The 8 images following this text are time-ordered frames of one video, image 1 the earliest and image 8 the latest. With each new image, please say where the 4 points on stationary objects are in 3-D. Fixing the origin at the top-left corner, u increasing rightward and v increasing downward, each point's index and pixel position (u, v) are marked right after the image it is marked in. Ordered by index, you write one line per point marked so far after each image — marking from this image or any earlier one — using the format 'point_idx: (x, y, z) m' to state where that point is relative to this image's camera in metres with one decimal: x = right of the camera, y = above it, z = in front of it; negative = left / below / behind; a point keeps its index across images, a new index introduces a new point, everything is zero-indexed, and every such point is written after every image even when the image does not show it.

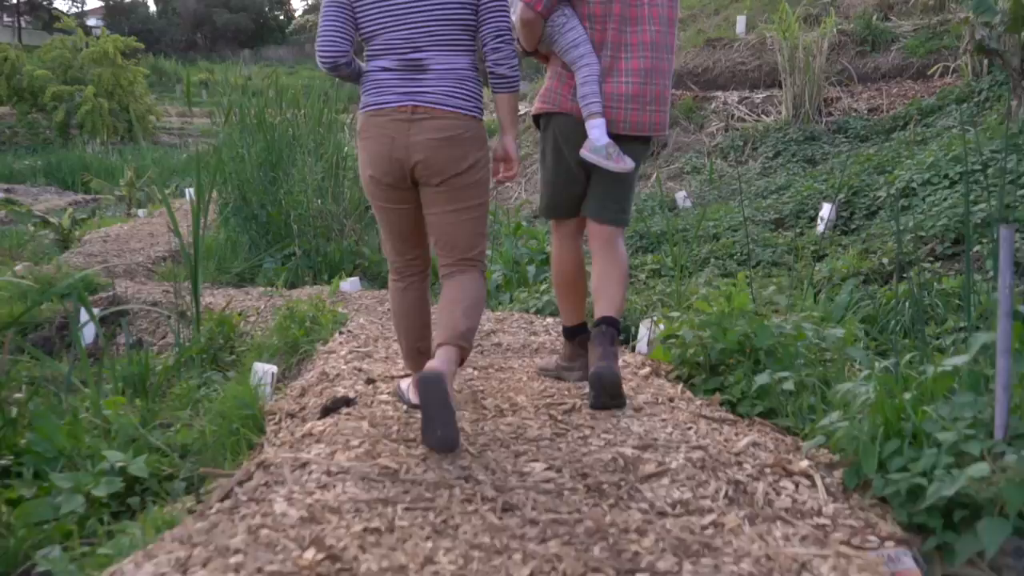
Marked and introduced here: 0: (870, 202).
0: (+2.2, +0.5, +5.9) m
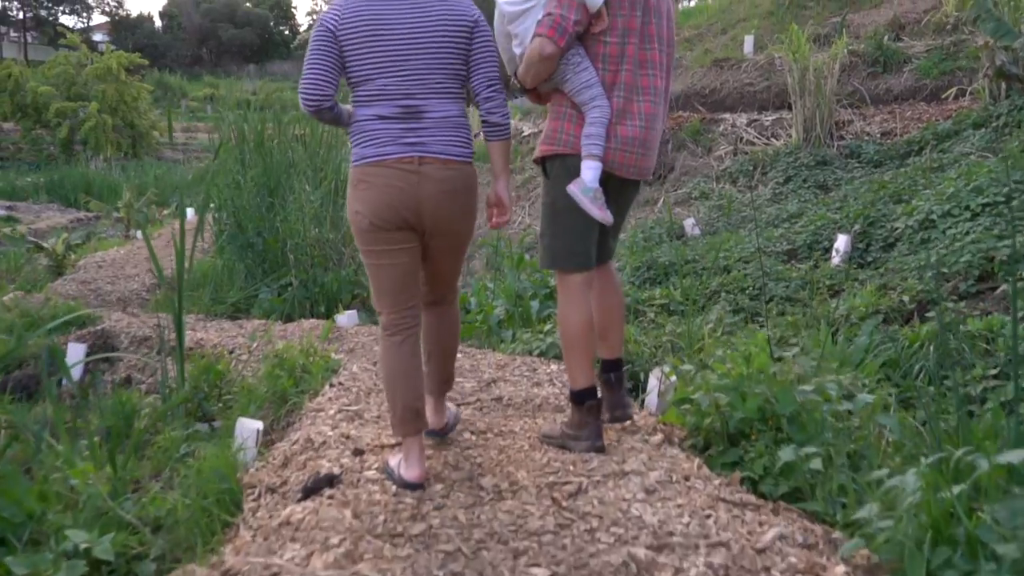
0: (+2.2, +0.3, +5.7) m
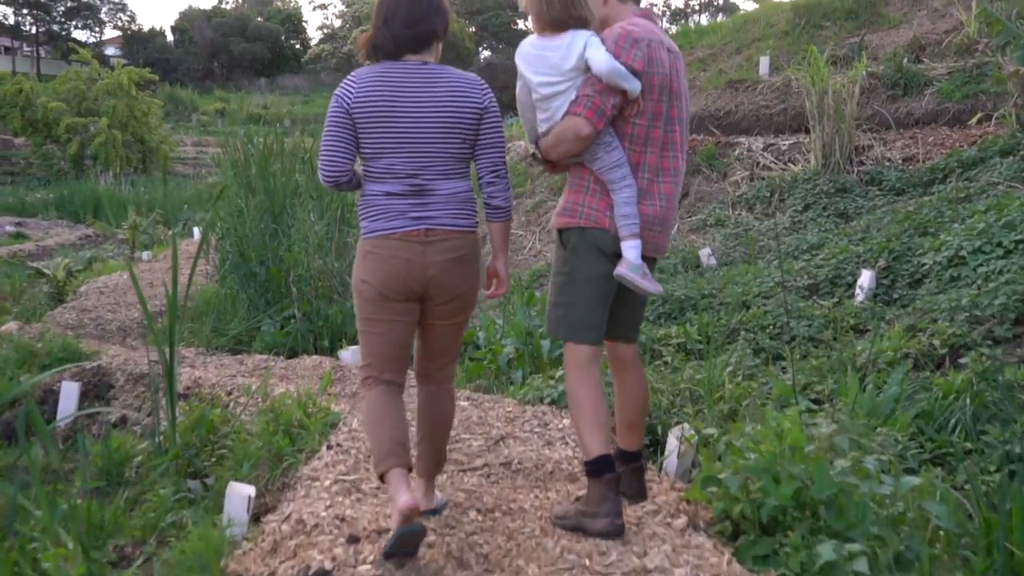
0: (+2.2, +0.1, +5.4) m
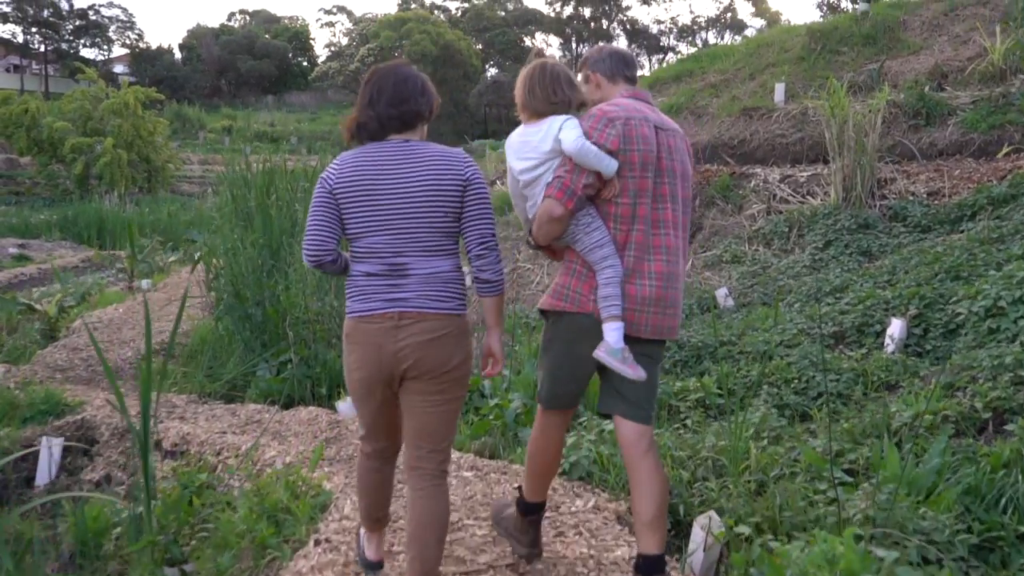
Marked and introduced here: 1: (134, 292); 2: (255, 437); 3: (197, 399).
0: (+2.3, -0.2, +5.1) m
1: (-4.4, -0.1, +11.4) m
2: (-1.3, -0.7, +4.9) m
3: (-2.0, -0.7, +6.1) m
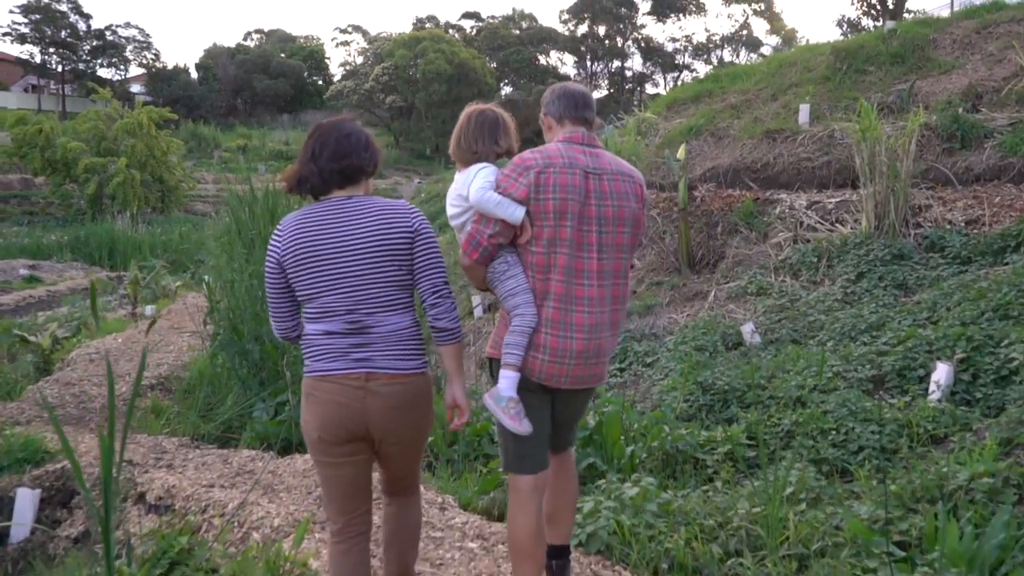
0: (+2.3, -0.4, +4.7) m
1: (-4.2, -0.4, +11.1) m
2: (-1.2, -0.9, +4.5) m
3: (-1.9, -0.9, +5.8) m
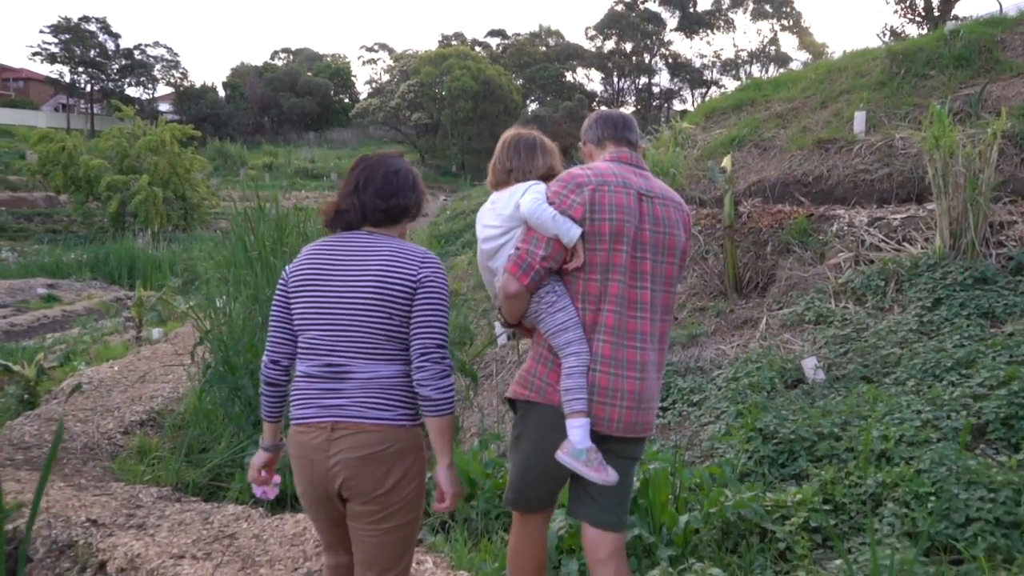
0: (+2.4, -0.5, +3.8) m
1: (-4.0, -0.6, +10.4) m
2: (-1.1, -1.1, +3.8) m
3: (-1.8, -1.1, +5.0) m
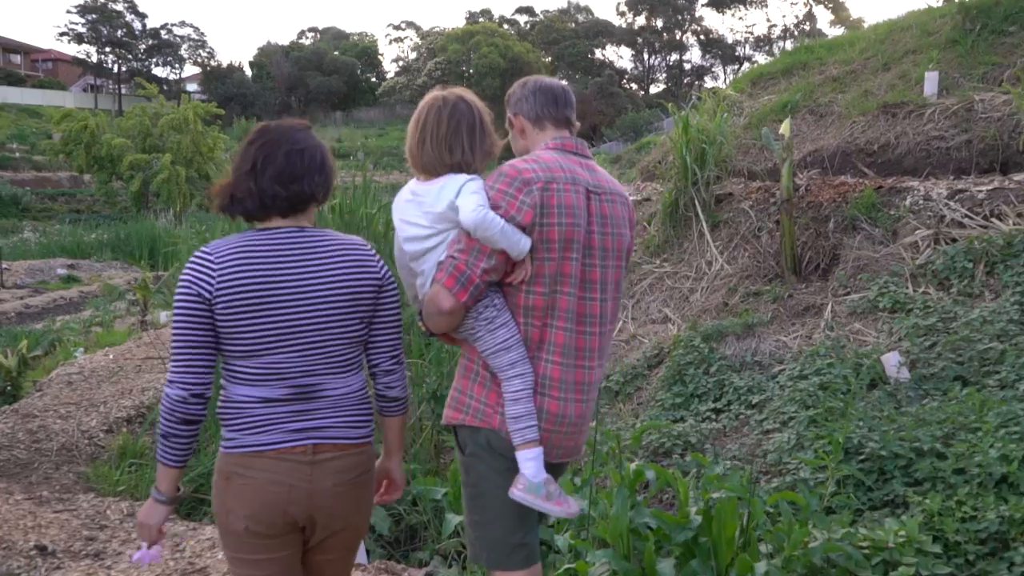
0: (+2.5, -0.4, +3.0) m
1: (-3.7, -0.4, +9.7) m
2: (-1.0, -1.0, +3.0) m
3: (-1.6, -1.0, +4.3) m
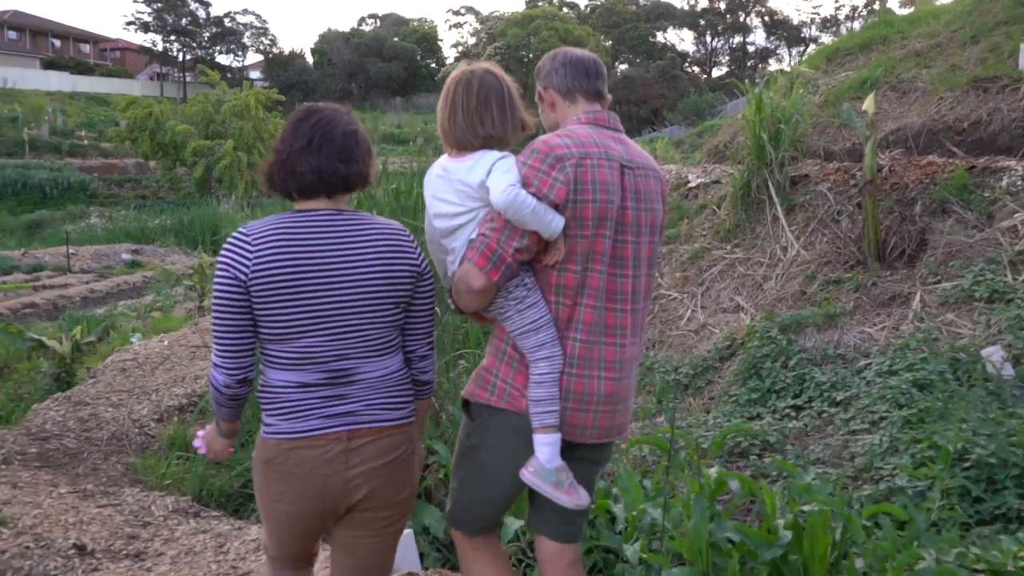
0: (+2.7, -0.4, +2.5) m
1: (-3.1, -0.3, +9.7) m
2: (-0.9, -1.0, +2.8) m
3: (-1.4, -0.9, +4.1) m
